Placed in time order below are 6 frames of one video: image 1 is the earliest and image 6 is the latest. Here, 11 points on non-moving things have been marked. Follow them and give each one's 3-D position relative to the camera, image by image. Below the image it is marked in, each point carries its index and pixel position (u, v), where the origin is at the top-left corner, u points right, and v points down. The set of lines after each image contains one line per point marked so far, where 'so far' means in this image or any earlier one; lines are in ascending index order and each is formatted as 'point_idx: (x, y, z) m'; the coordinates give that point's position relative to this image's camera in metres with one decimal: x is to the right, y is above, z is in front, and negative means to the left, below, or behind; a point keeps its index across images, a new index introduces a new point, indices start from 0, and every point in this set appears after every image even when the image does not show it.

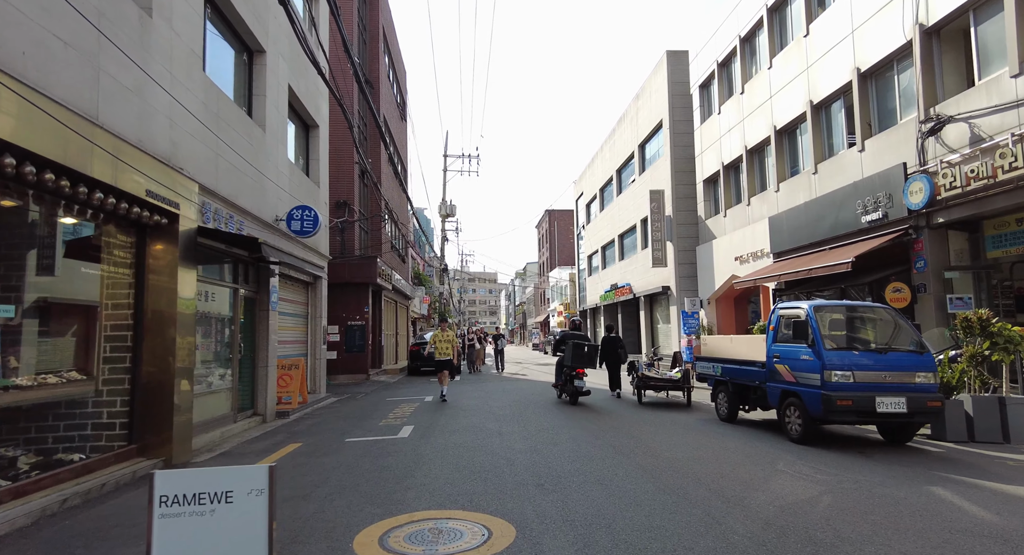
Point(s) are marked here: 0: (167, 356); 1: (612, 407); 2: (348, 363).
0: (-4.4, -1.0, +7.7) m
1: (+1.8, -2.3, +11.0) m
2: (-5.1, -2.6, +19.1) m
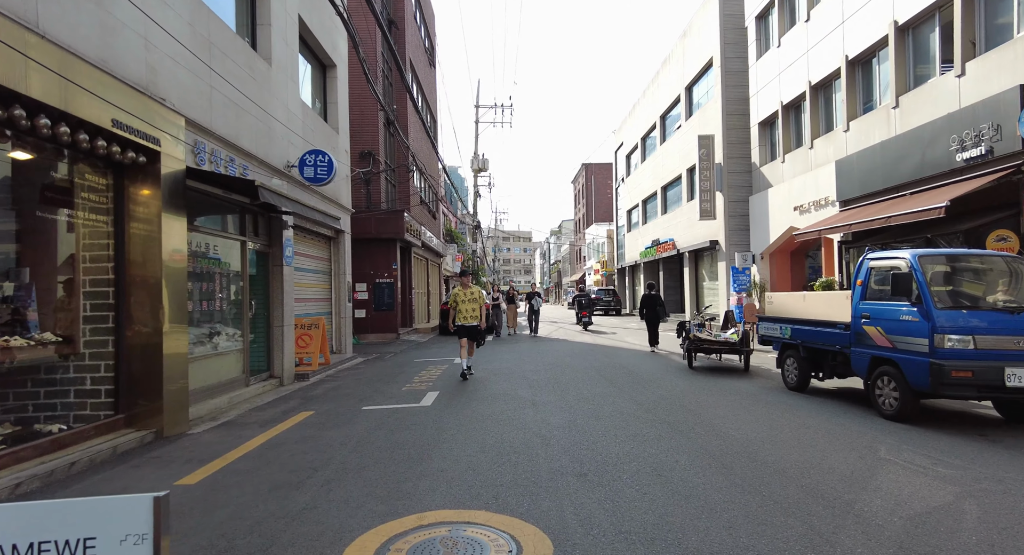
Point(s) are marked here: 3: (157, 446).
0: (-4.0, -0.4, +6.8) m
1: (+2.4, -1.5, +9.8) m
2: (-4.1, -1.3, +18.2) m
3: (-3.6, -1.7, +6.3) m
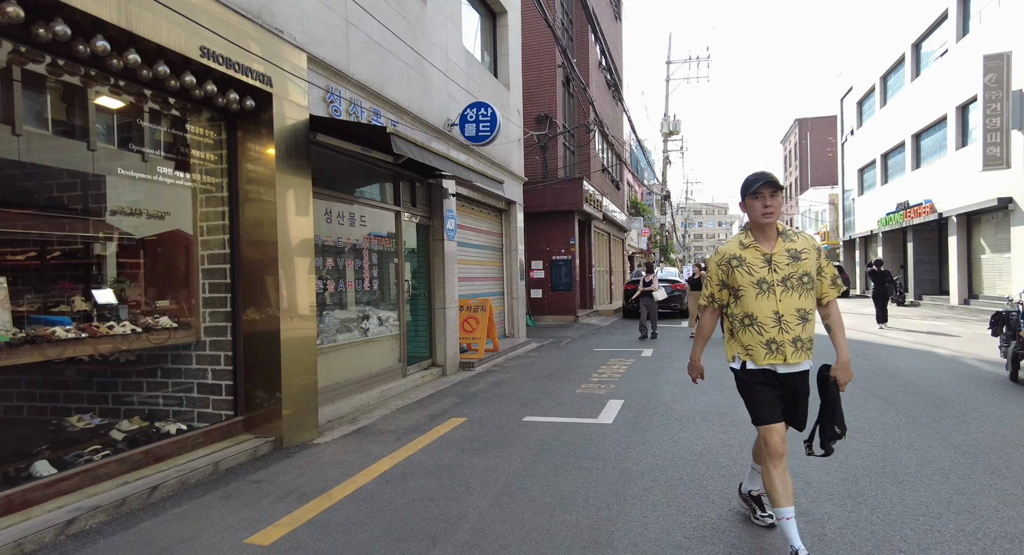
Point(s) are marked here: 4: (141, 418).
0: (-2.2, -0.2, +5.6) m
1: (+4.8, -1.1, +6.6) m
2: (+1.1, -0.7, +16.6) m
3: (-2.0, -1.5, +5.1) m
4: (-3.2, -1.2, +5.3) m
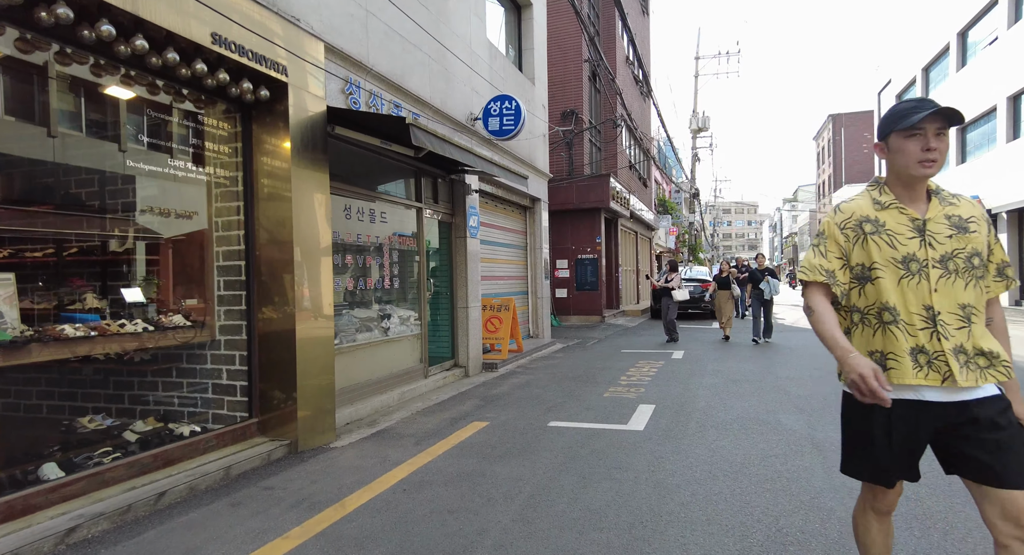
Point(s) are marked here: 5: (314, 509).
0: (-2.0, -0.2, +5.4) m
1: (+5.0, -1.1, +6.1) m
2: (+1.8, -0.7, +16.2) m
3: (-1.8, -1.5, +4.9) m
4: (-3.0, -1.2, +5.2) m
5: (-1.3, -1.5, +3.9) m
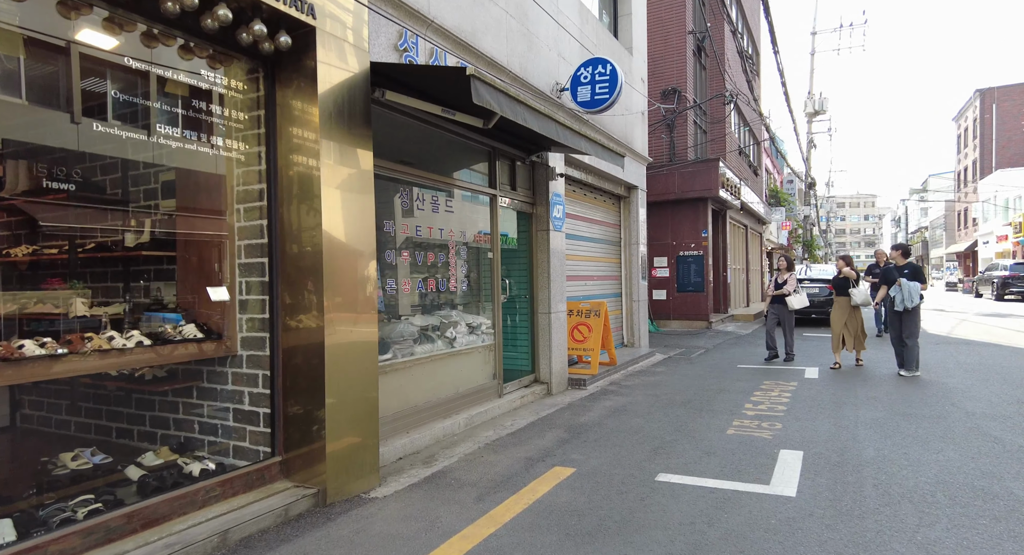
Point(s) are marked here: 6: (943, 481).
0: (-1.3, -0.2, +4.2) m
1: (+5.7, -1.2, +3.9) m
2: (+4.0, -0.7, +14.4) m
3: (-1.2, -1.5, +3.7) m
4: (-2.4, -1.2, +4.2) m
5: (-0.9, -1.5, +2.7) m
6: (+2.8, -1.3, +4.0) m
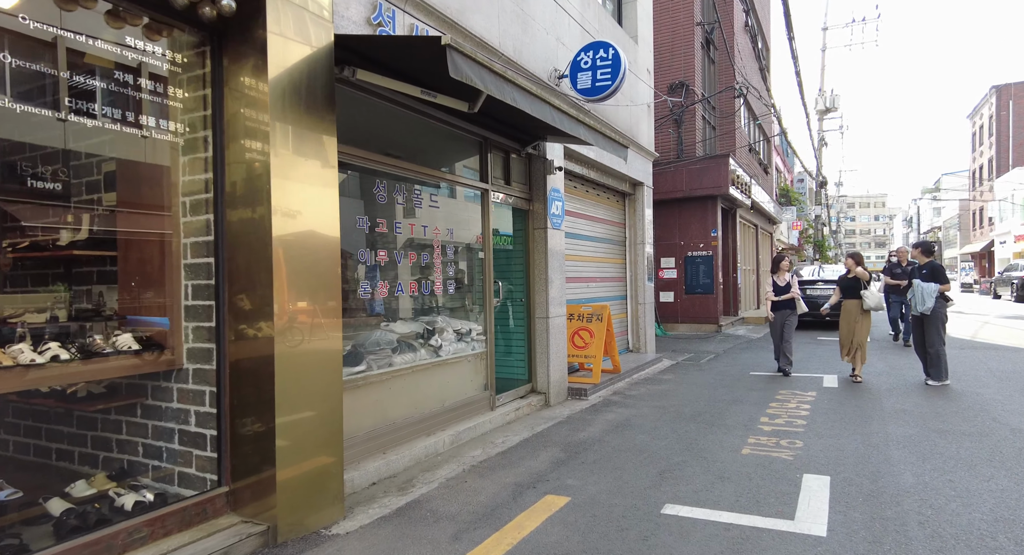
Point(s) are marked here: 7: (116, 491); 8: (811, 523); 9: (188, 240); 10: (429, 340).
0: (-1.5, -0.2, +3.7) m
1: (+5.6, -1.2, +3.2) m
2: (+4.0, -0.7, +13.8) m
3: (-1.3, -1.5, +3.1) m
4: (-2.5, -1.2, +3.6) m
5: (-1.0, -1.5, +2.1) m
6: (+2.7, -1.3, +3.4) m
7: (-2.3, -1.3, +3.6) m
8: (+1.7, -1.3, +3.5) m
9: (-2.0, +0.2, +3.9) m
10: (-0.7, -0.6, +5.5) m
